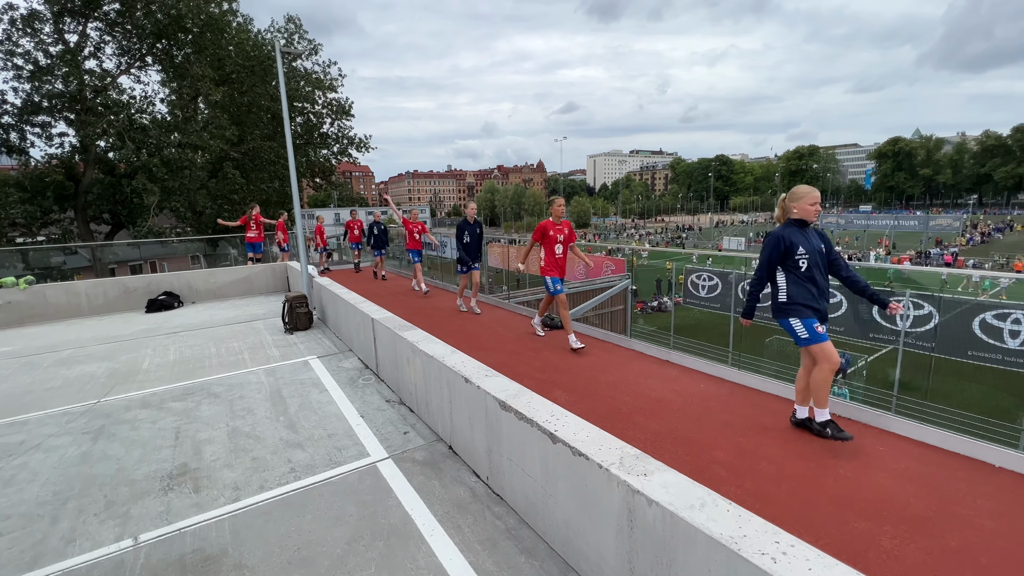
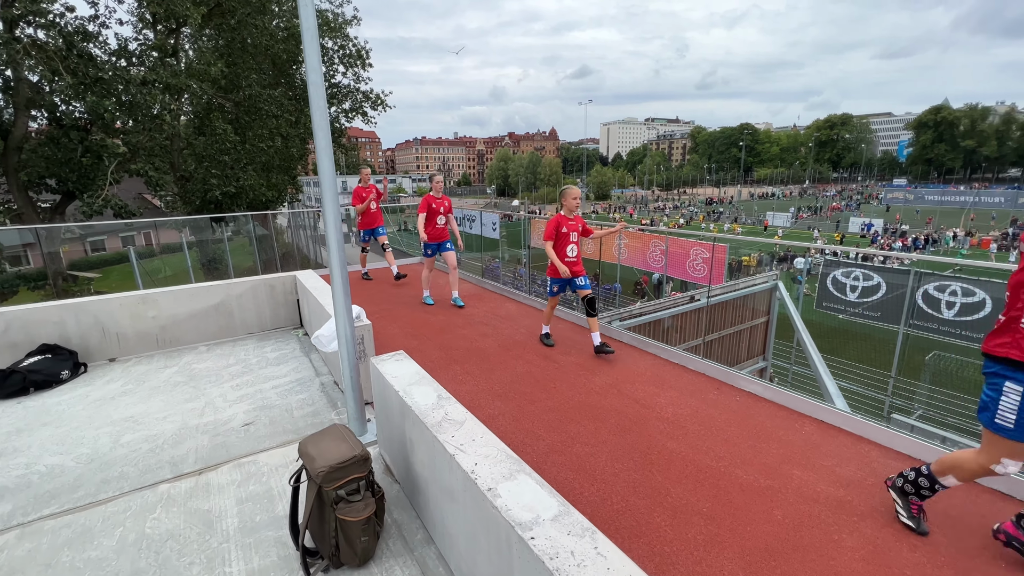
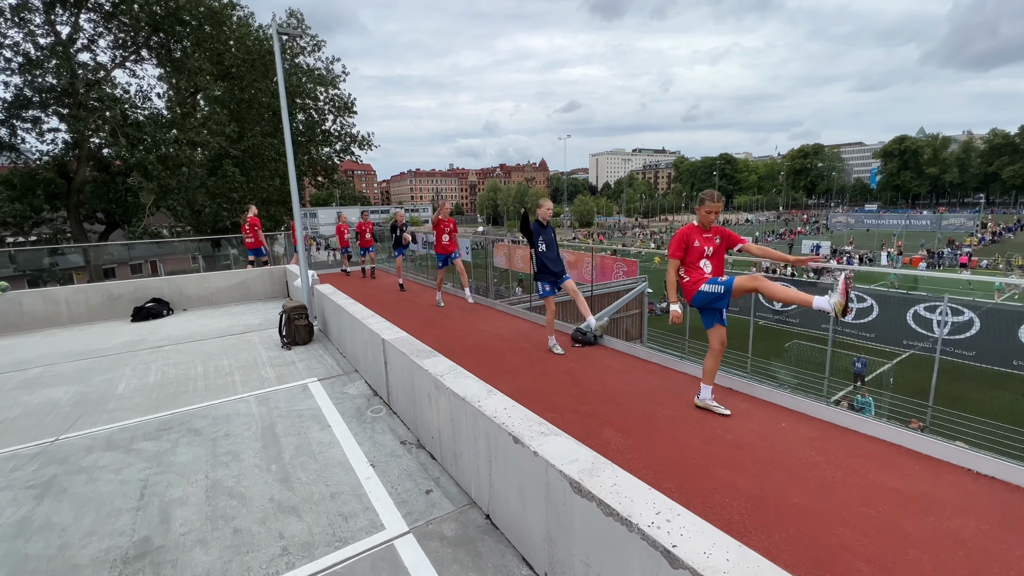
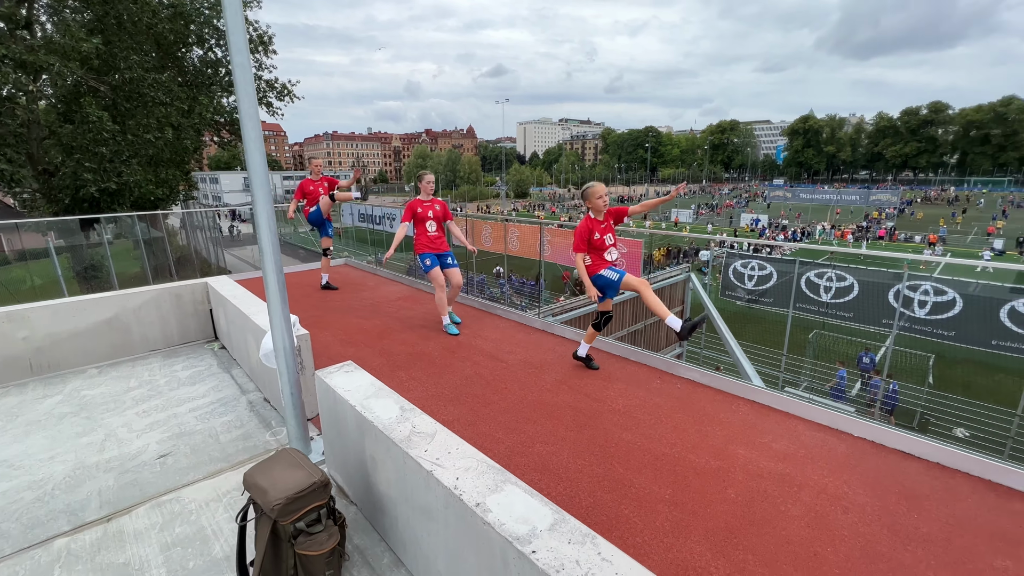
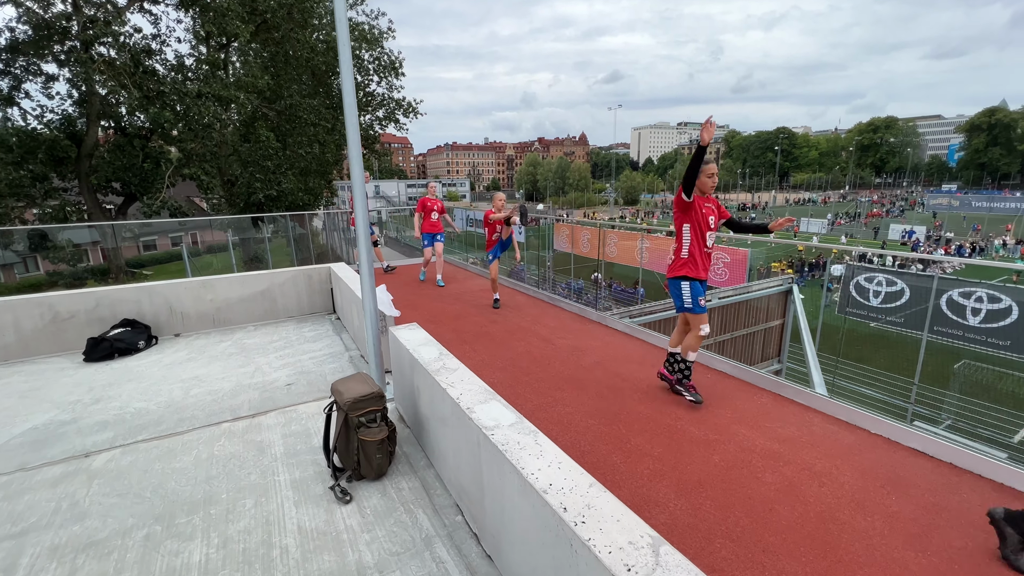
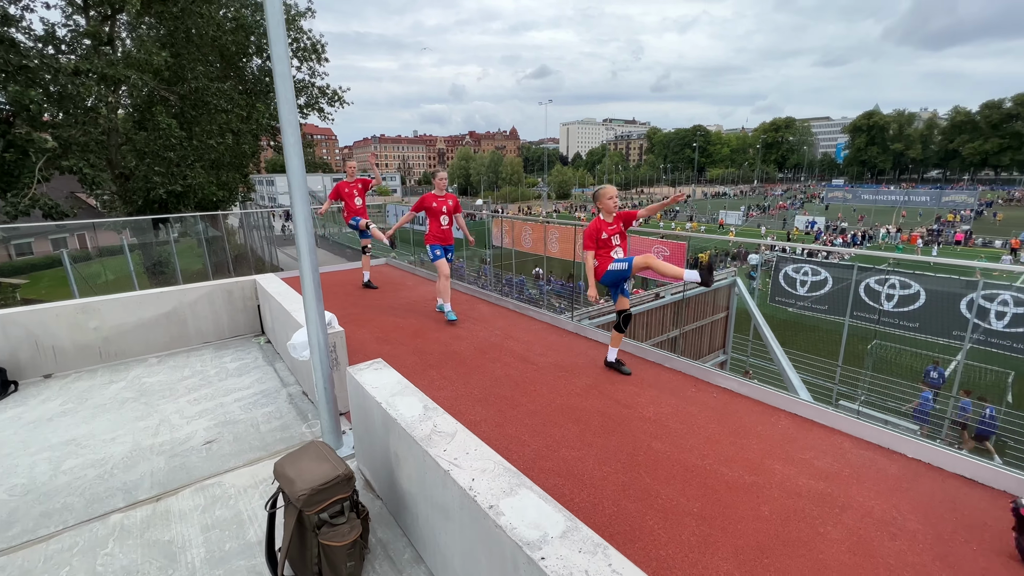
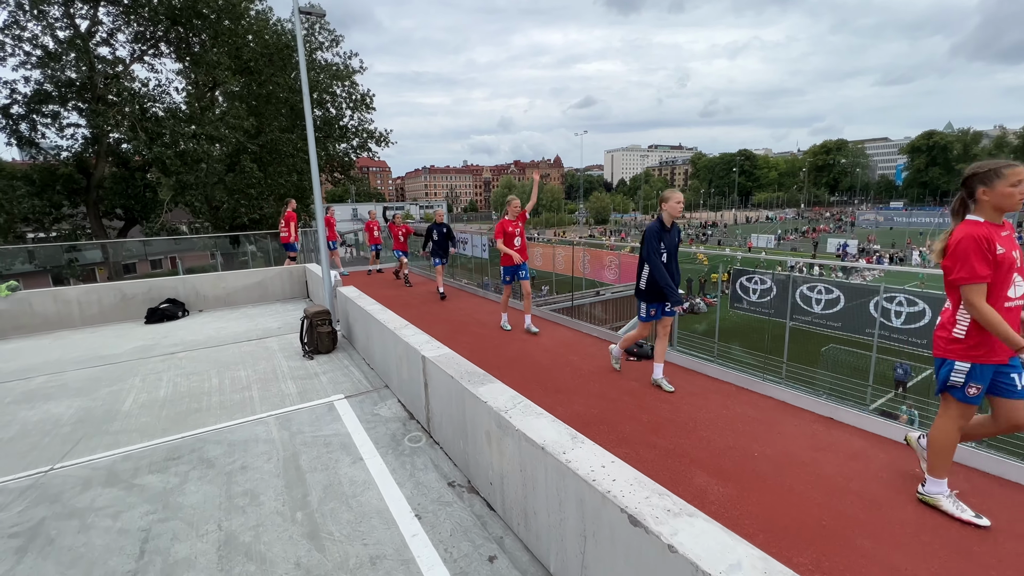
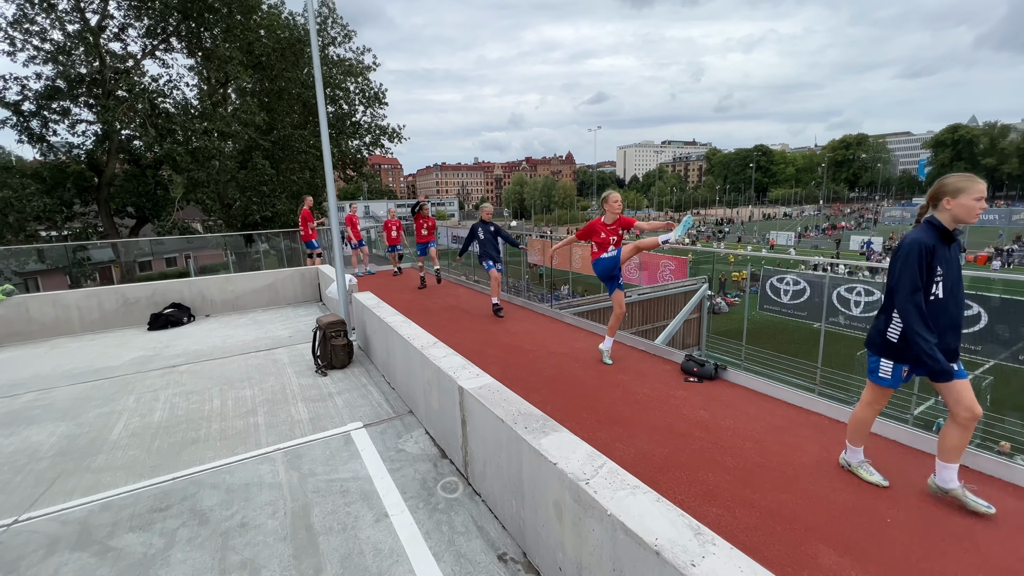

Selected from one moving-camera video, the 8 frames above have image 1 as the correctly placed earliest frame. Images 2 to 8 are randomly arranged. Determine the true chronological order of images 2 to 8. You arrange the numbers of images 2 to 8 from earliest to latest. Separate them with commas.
3, 7, 8, 5, 2, 6, 4
